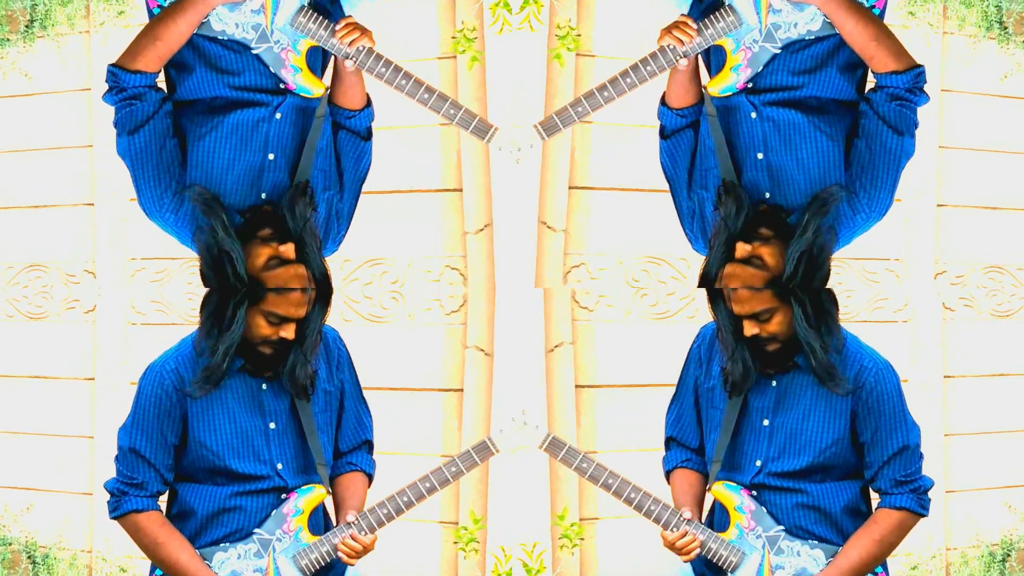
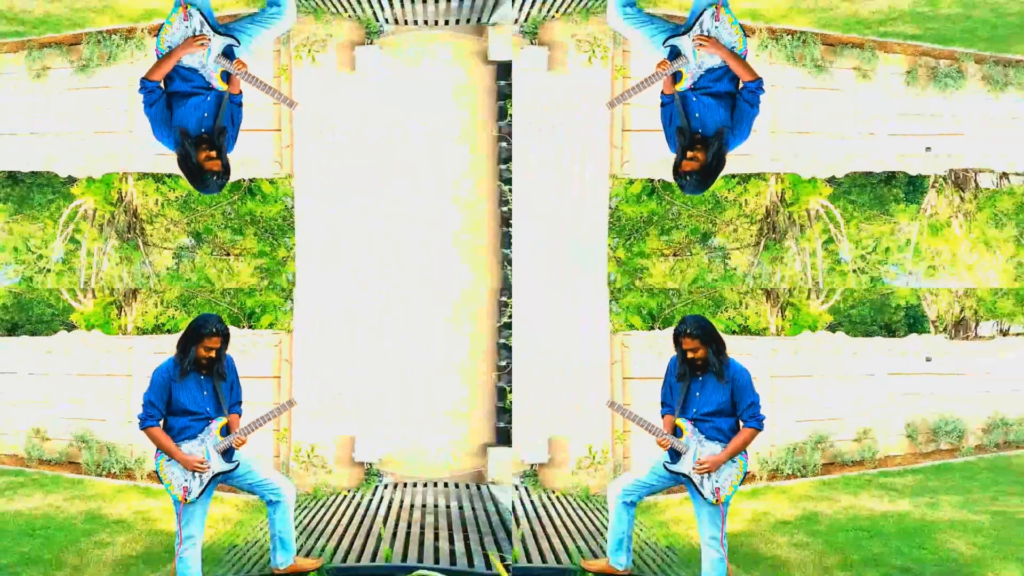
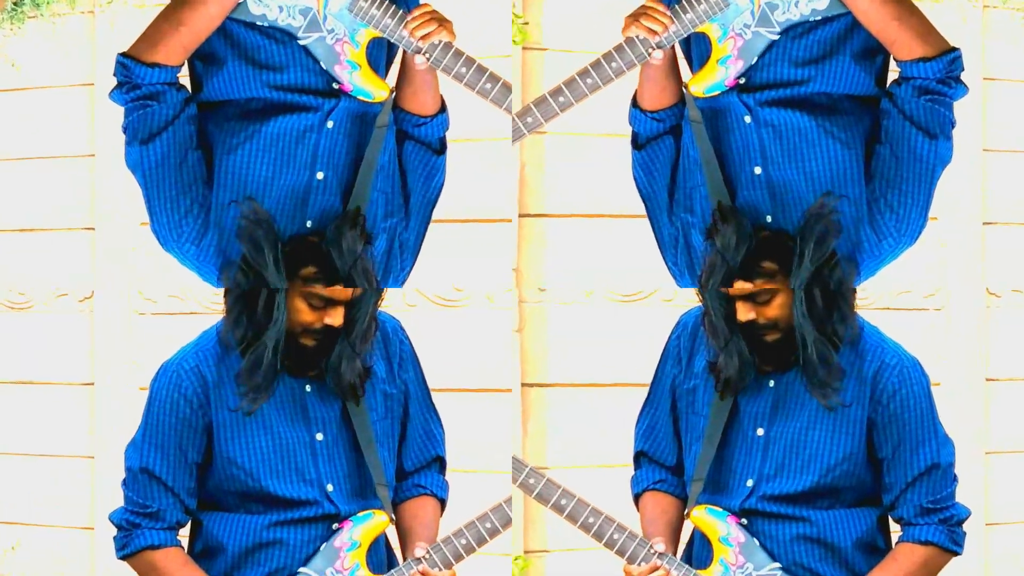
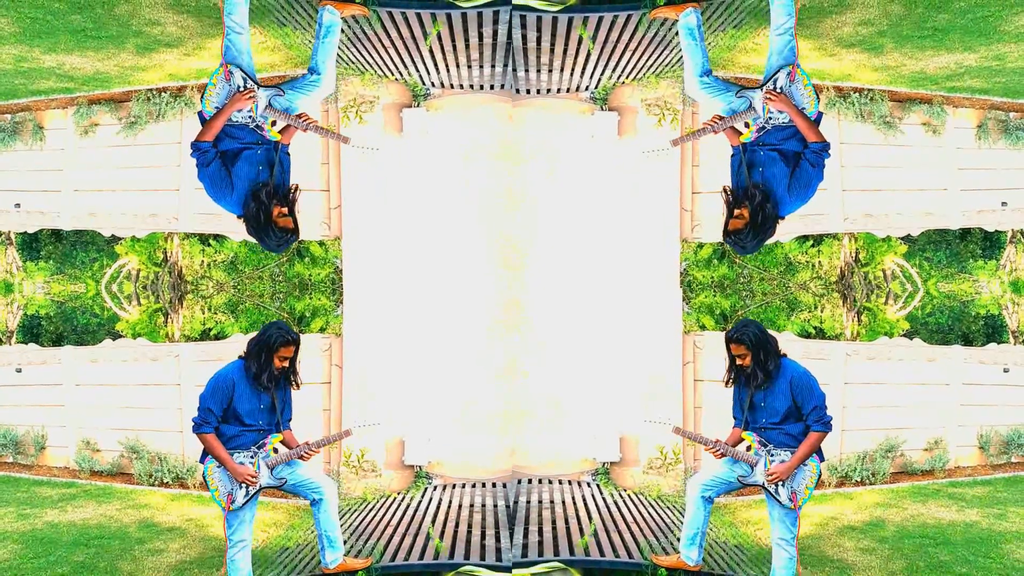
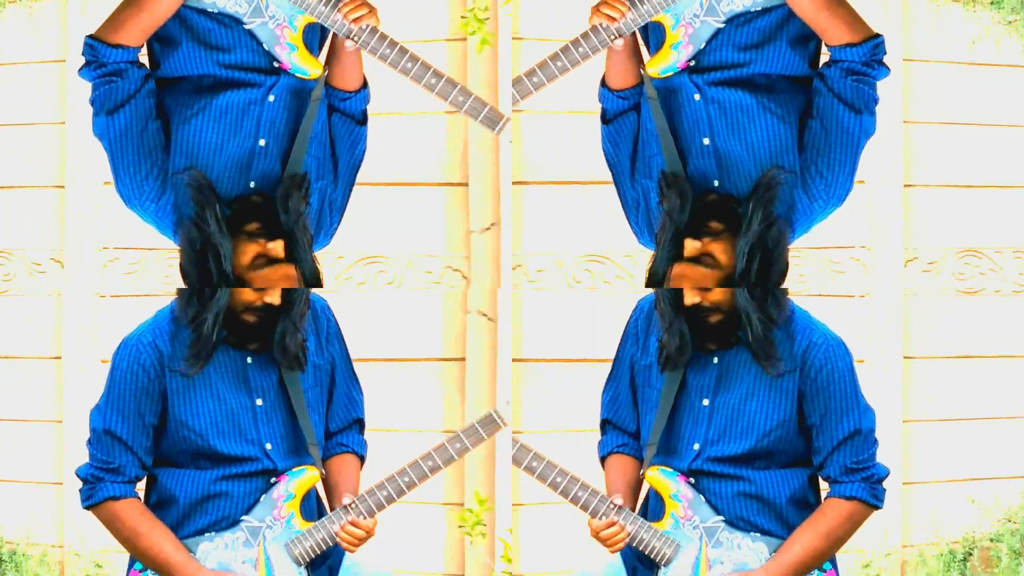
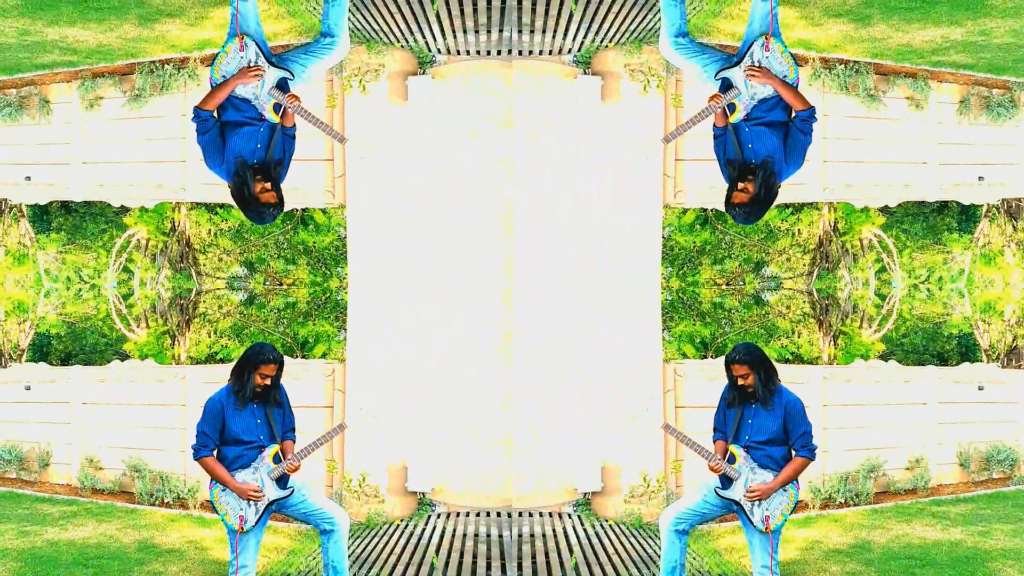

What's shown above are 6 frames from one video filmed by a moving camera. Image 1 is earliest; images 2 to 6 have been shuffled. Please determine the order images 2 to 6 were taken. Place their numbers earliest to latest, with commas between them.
3, 5, 2, 6, 4
